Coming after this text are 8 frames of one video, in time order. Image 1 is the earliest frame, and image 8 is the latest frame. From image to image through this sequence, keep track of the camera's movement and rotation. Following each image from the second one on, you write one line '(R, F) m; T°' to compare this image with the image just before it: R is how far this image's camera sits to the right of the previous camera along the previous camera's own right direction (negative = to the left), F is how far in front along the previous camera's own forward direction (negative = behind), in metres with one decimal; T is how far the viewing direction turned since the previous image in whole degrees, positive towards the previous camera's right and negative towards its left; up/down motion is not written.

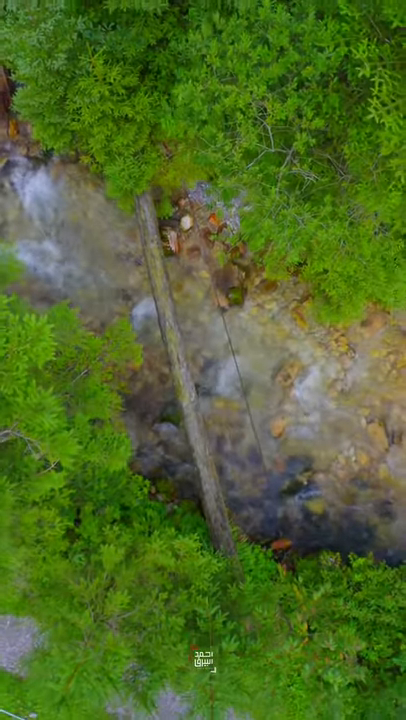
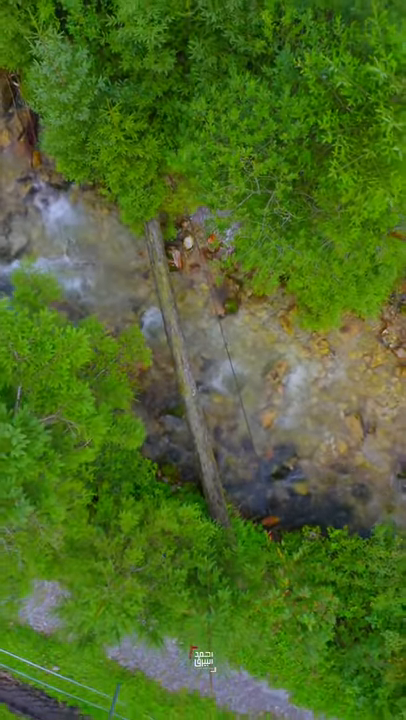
(0.0, -1.8) m; 0°
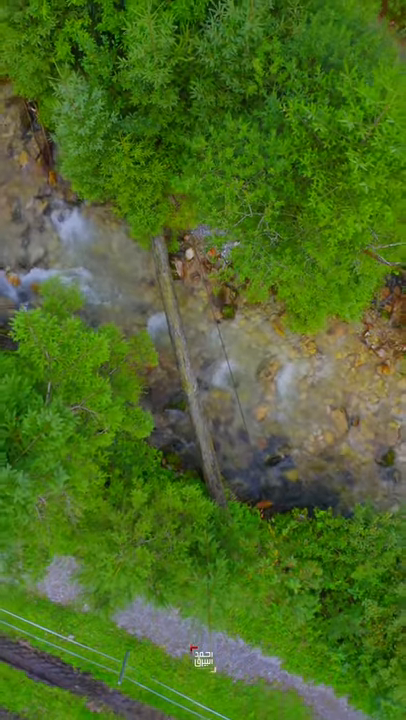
(0.0, -1.5) m; 0°
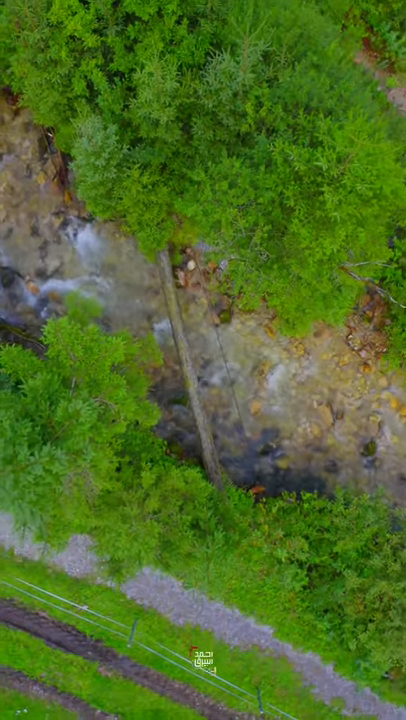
(0.0, -1.8) m; 0°
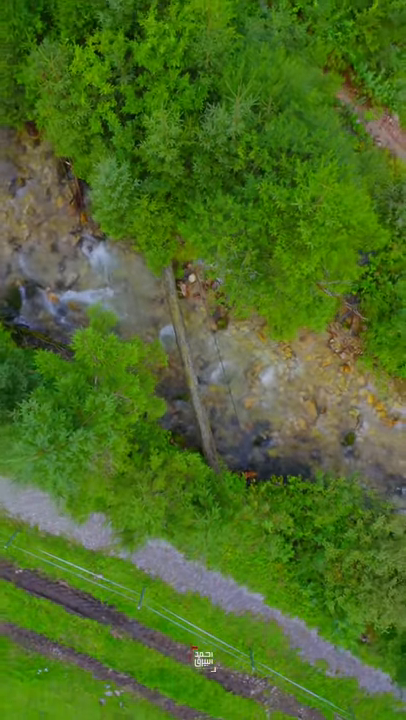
(0.0, -2.4) m; 0°
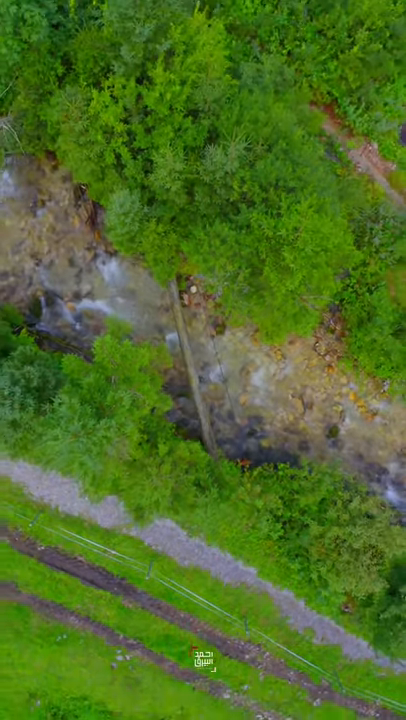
(0.0, -2.6) m; 0°
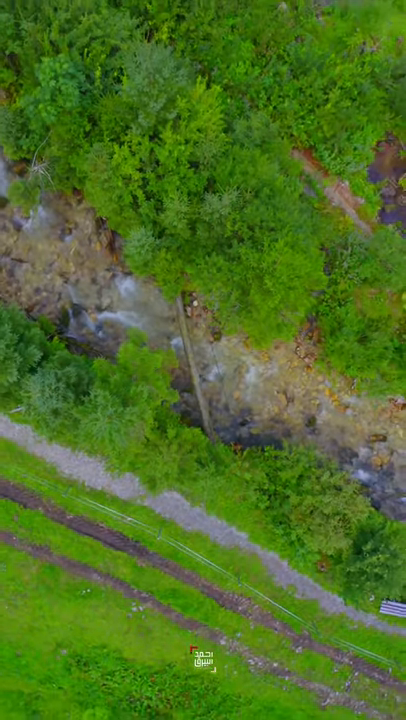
(0.0, -4.7) m; 0°
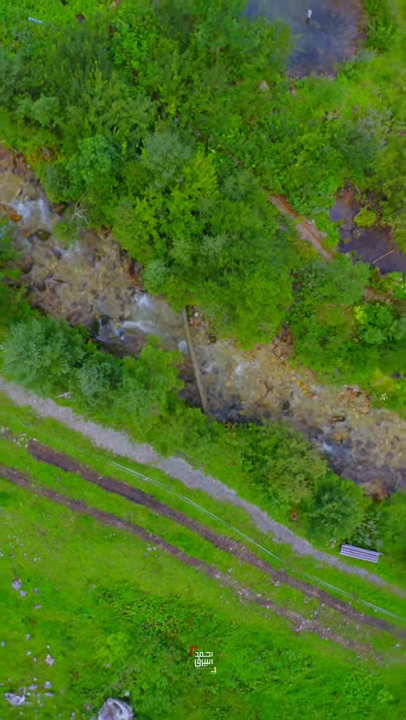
(+0.1, -8.3) m; 0°
